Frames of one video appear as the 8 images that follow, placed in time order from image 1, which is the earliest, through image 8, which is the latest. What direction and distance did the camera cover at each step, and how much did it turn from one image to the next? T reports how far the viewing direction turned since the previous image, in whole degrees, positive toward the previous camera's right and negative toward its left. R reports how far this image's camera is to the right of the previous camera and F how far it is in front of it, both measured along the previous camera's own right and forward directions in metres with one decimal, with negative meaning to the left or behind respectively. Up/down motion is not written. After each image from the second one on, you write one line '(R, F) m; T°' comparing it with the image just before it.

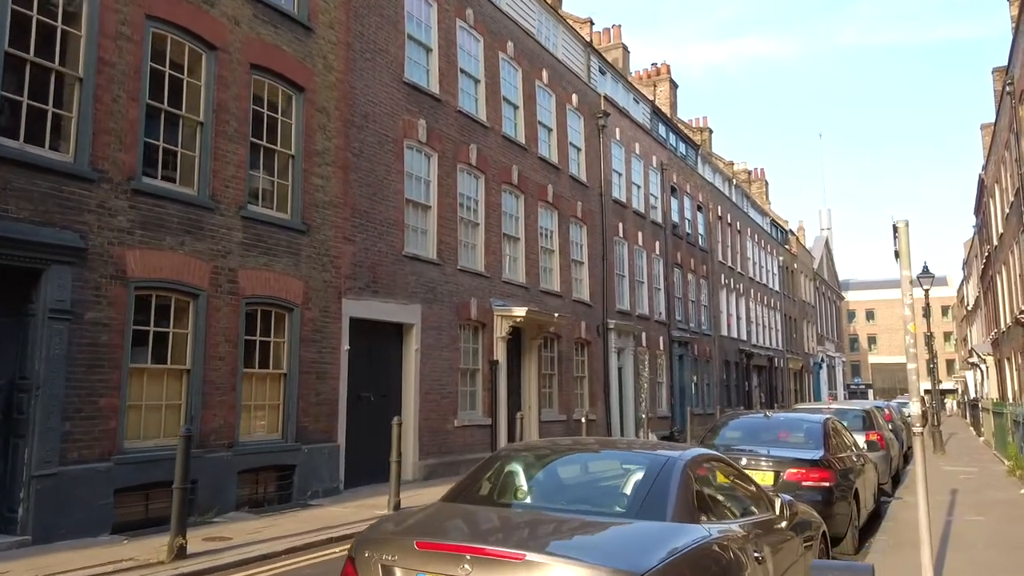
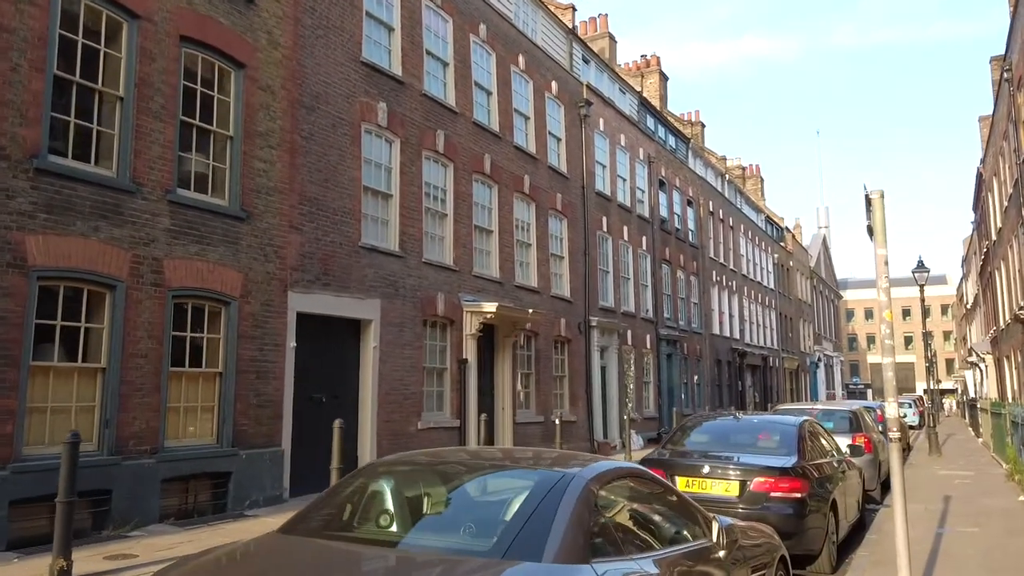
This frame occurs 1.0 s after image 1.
(+0.6, +0.9) m; 0°
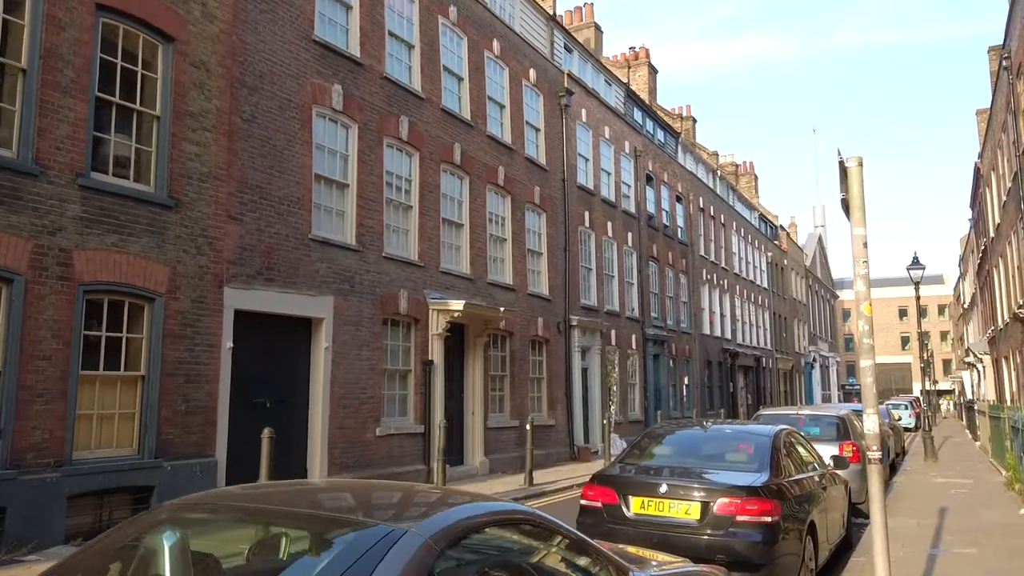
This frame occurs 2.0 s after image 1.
(+0.6, +1.0) m; 0°
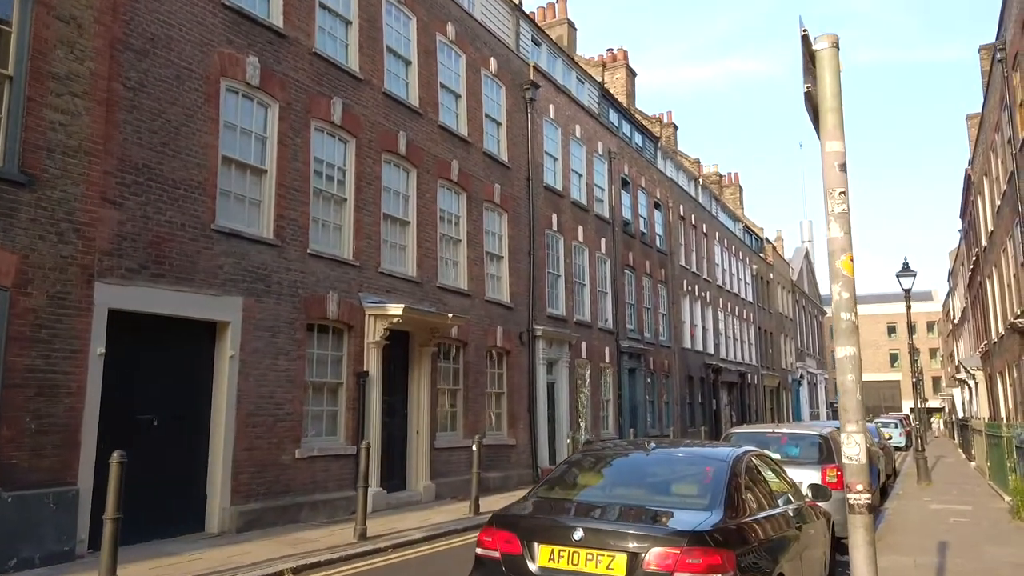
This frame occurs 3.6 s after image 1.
(+0.8, +1.6) m; +1°
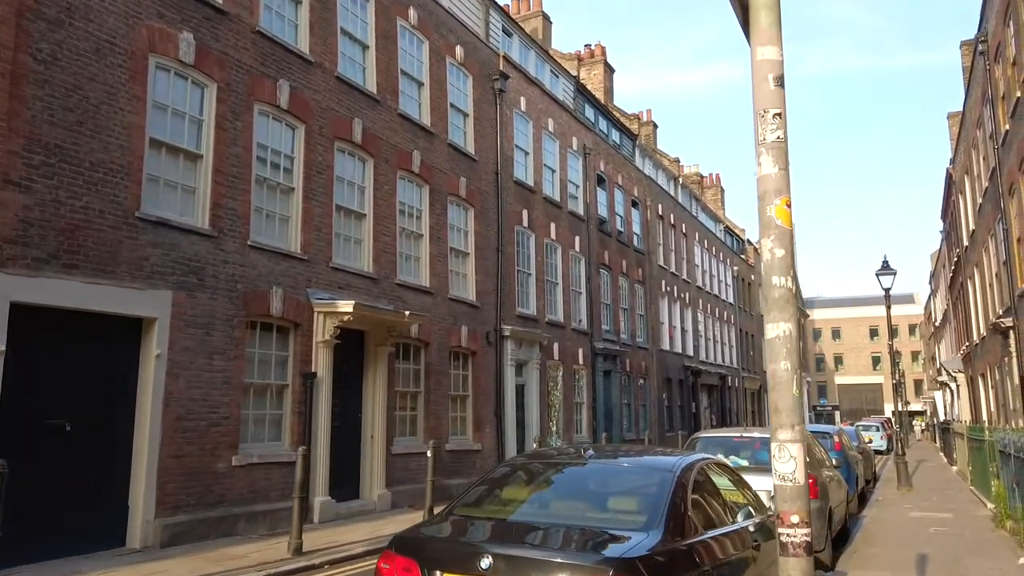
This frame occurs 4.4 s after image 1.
(+0.5, +0.8) m; +1°
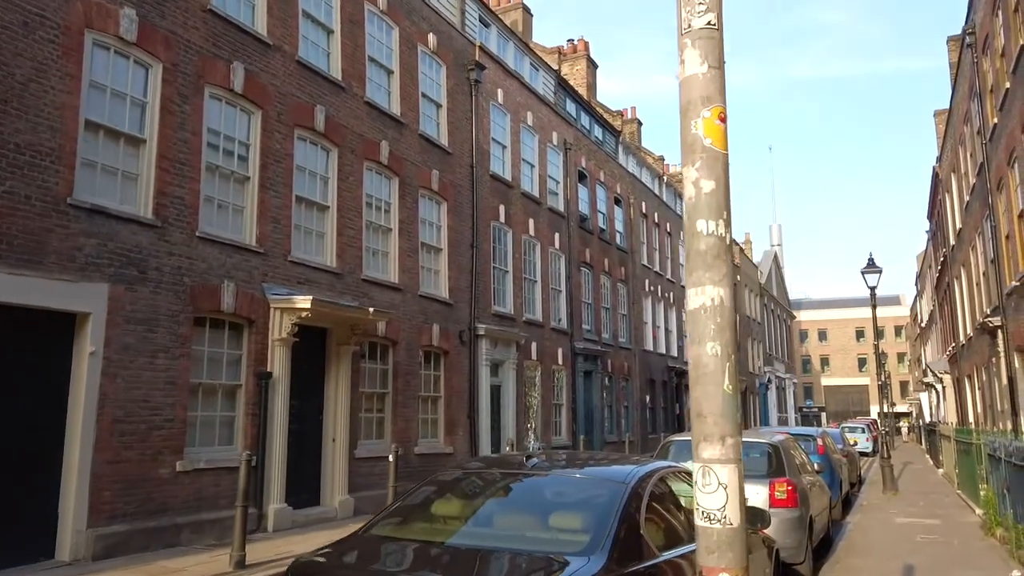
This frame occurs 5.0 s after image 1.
(+0.3, +0.6) m; +1°
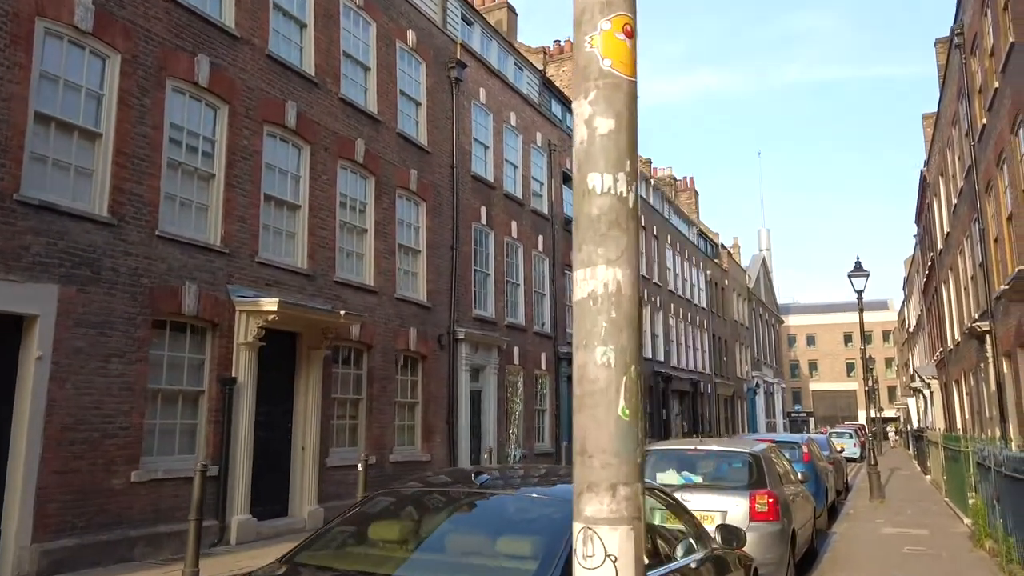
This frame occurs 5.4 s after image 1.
(+0.2, +0.4) m; +1°
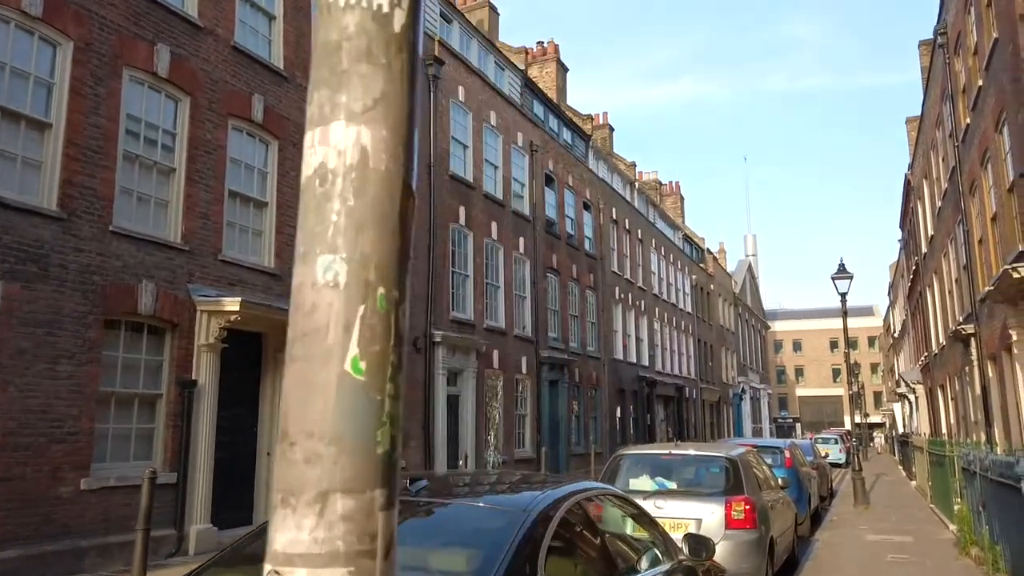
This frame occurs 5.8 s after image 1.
(+0.2, +0.4) m; +1°
